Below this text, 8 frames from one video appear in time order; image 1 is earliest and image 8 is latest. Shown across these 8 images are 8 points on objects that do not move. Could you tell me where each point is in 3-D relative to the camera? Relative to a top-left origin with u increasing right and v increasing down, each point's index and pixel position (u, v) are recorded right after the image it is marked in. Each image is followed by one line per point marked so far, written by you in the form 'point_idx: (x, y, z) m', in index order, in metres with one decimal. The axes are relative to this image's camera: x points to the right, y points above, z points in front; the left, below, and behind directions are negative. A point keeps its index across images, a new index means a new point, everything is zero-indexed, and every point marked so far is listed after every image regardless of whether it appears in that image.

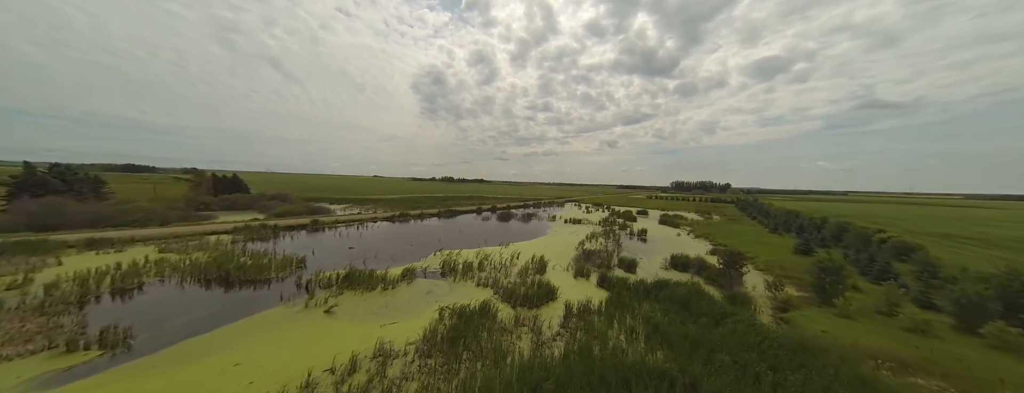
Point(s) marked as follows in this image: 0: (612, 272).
0: (+4.5, -3.4, +11.2) m
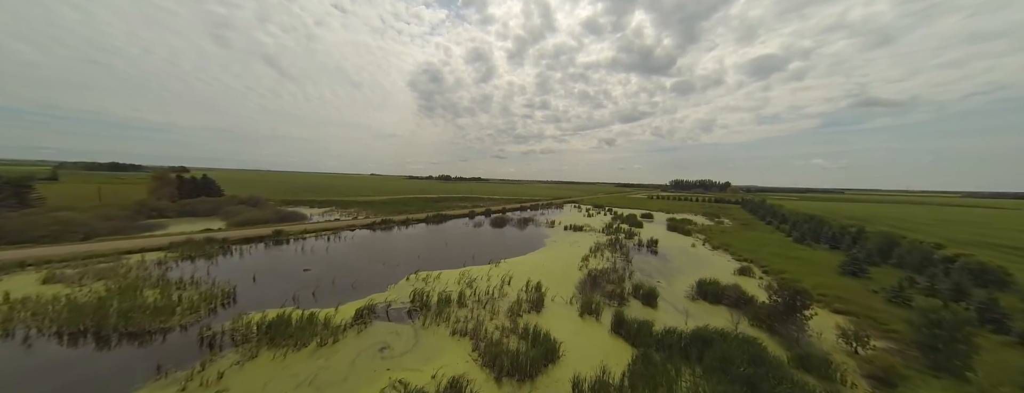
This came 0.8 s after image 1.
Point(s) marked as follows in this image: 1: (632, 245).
0: (+4.1, -3.9, +8.9) m
1: (+8.8, -3.6, +18.1) m
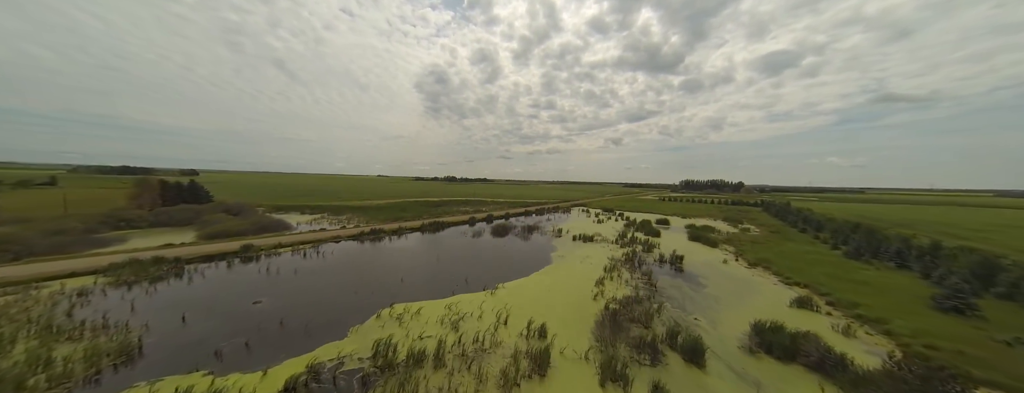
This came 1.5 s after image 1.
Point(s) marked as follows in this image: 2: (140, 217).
0: (+4.0, -4.4, +6.4) m
1: (+8.8, -4.1, +15.6) m
2: (-29.9, -1.6, +19.9) m
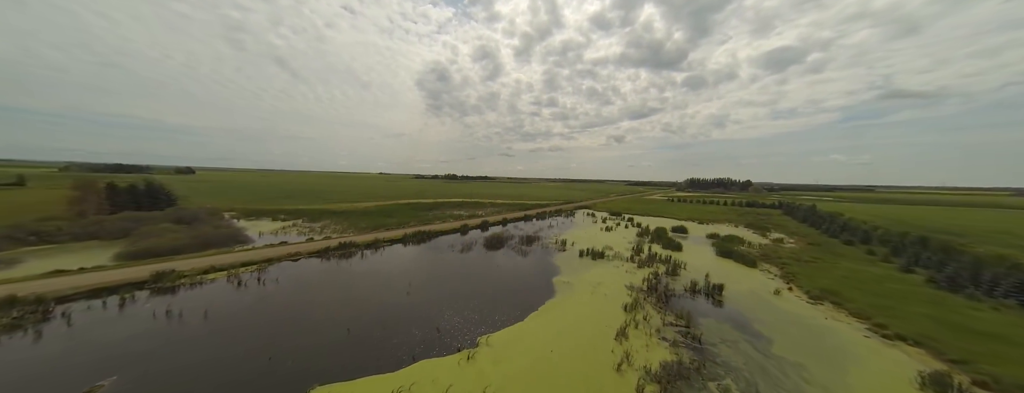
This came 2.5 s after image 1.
0: (+3.5, -5.1, +3.1) m
1: (+8.4, -4.7, +12.2) m
2: (-30.2, -2.1, +16.7) m
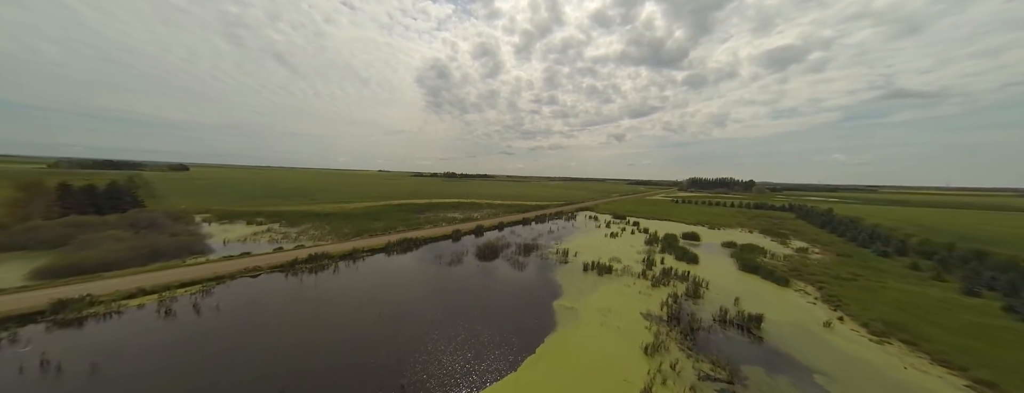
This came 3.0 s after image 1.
0: (+3.2, -5.6, +0.9) m
1: (+8.1, -5.1, +10.1) m
2: (-30.5, -2.3, +14.4) m
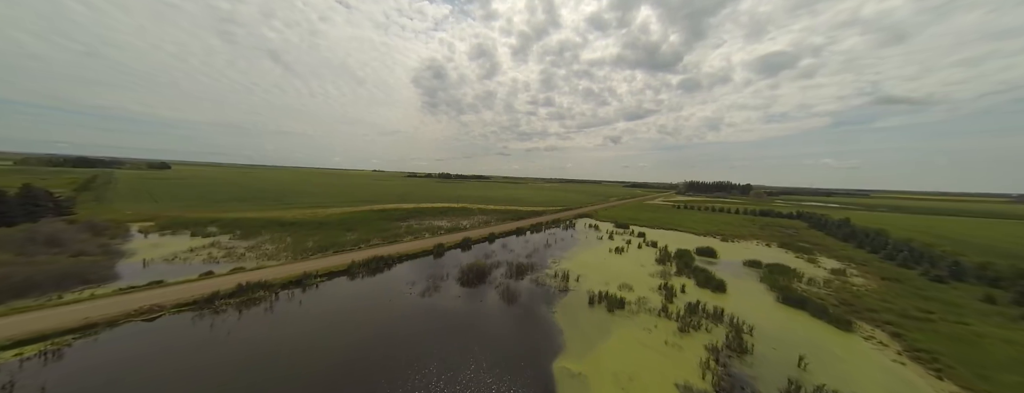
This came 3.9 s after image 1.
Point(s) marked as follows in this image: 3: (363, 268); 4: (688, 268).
0: (+2.9, -6.3, -2.3) m
1: (+7.6, -5.9, +7.0) m
2: (-31.1, -2.8, +10.7) m
3: (-9.9, -4.6, +16.7) m
4: (+12.7, -5.1, +18.0) m
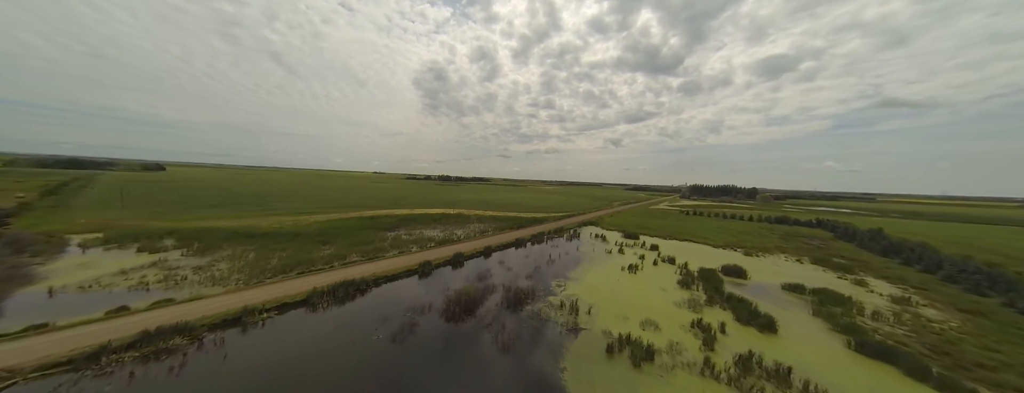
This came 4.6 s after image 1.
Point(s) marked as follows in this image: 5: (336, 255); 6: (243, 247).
0: (+2.7, -6.8, -5.2) m
1: (+7.4, -6.5, +4.0) m
2: (-31.3, -3.4, +7.9) m
3: (-10.0, -5.3, +13.8) m
4: (+12.5, -5.8, +15.0) m
5: (-13.9, -4.5, +19.5) m
6: (-21.4, -4.0, +19.8) m
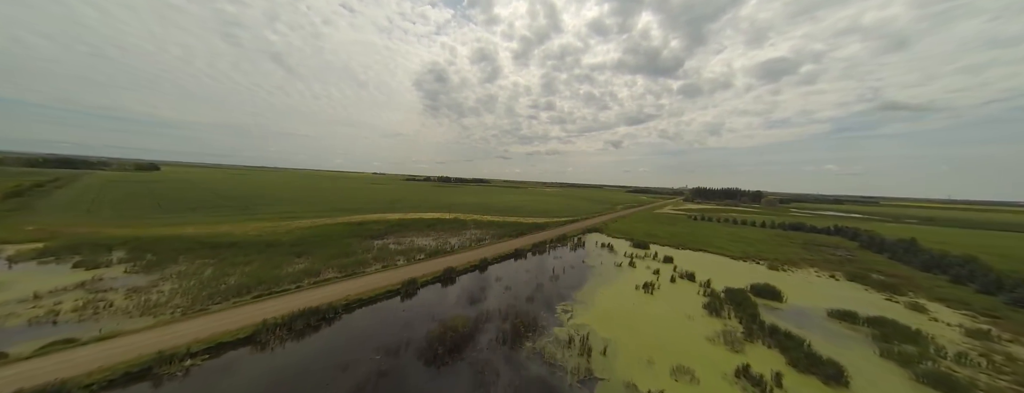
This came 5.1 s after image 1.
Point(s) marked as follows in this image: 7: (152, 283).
0: (+2.5, -7.2, -7.8) m
1: (+7.3, -7.0, +1.5) m
2: (-31.4, -3.7, +5.3) m
3: (-10.1, -5.7, +11.2) m
4: (+12.4, -6.4, +12.5) m
5: (-14.0, -5.0, +17.0) m
6: (-21.5, -4.4, +17.3) m
7: (-20.3, -4.8, +14.2) m
